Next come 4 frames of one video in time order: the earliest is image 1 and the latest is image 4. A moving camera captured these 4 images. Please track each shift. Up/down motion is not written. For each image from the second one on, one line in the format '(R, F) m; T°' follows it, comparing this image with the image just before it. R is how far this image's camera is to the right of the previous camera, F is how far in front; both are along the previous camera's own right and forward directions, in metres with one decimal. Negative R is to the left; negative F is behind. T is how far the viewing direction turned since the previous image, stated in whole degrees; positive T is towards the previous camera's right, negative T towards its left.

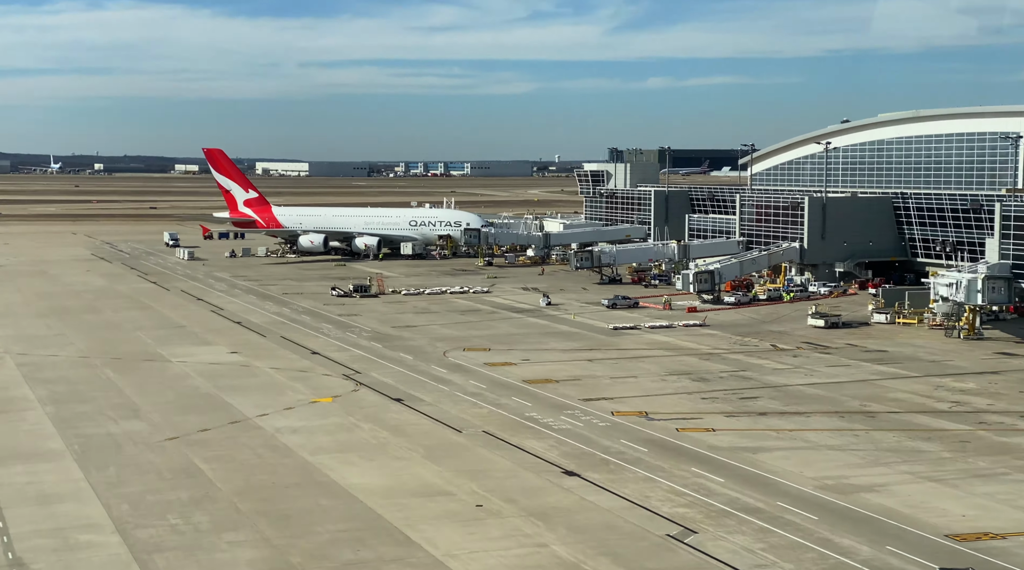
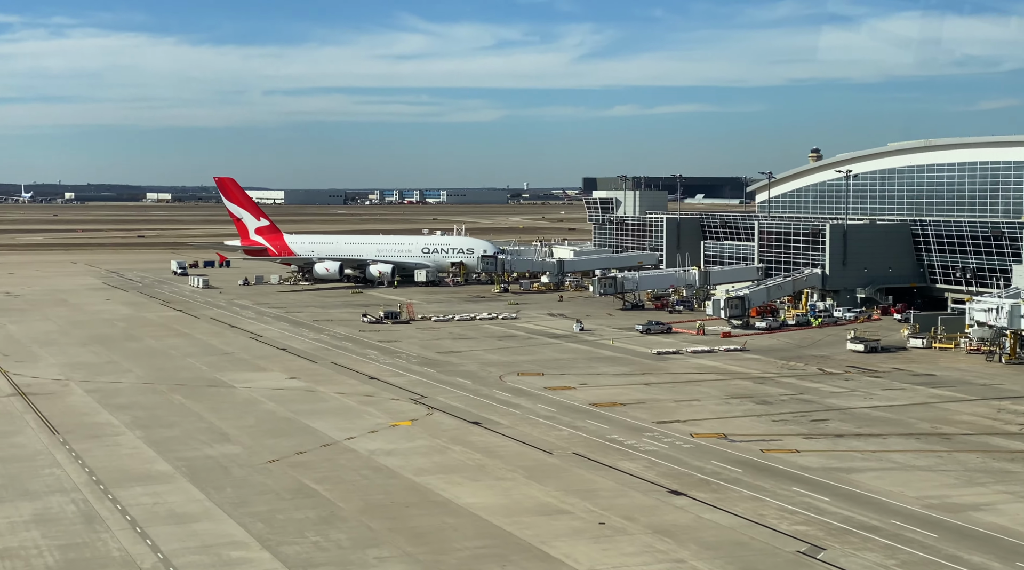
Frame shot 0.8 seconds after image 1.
(-2.1, -0.5) m; 0°
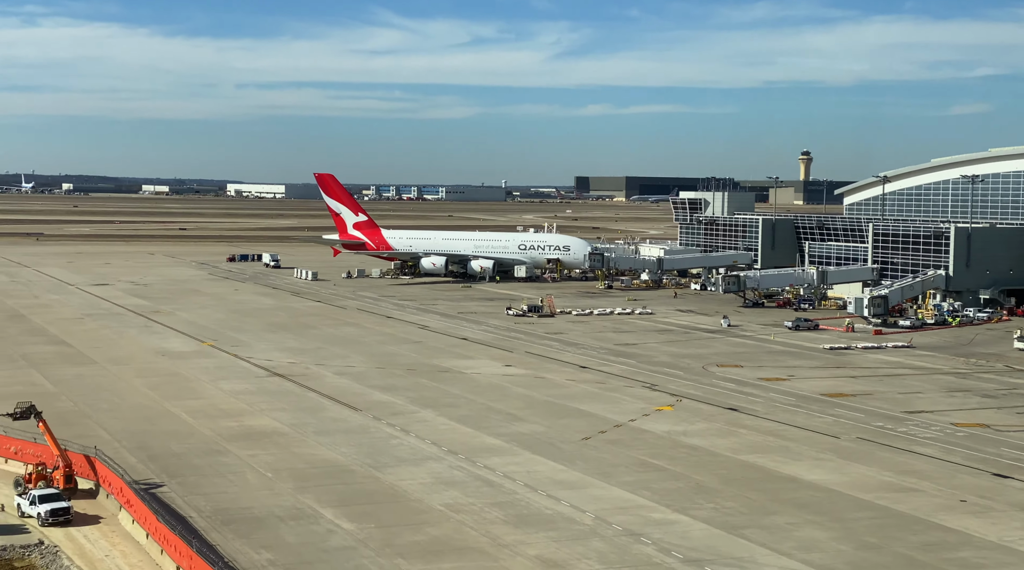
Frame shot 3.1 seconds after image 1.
(-5.4, -1.7) m; -4°
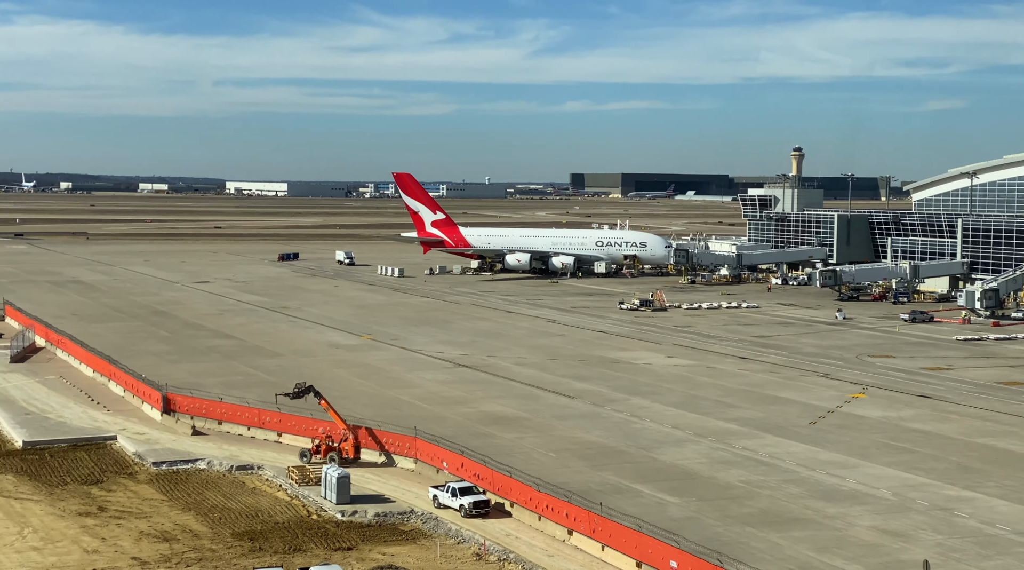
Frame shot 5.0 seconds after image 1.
(-4.0, -1.2) m; -3°
